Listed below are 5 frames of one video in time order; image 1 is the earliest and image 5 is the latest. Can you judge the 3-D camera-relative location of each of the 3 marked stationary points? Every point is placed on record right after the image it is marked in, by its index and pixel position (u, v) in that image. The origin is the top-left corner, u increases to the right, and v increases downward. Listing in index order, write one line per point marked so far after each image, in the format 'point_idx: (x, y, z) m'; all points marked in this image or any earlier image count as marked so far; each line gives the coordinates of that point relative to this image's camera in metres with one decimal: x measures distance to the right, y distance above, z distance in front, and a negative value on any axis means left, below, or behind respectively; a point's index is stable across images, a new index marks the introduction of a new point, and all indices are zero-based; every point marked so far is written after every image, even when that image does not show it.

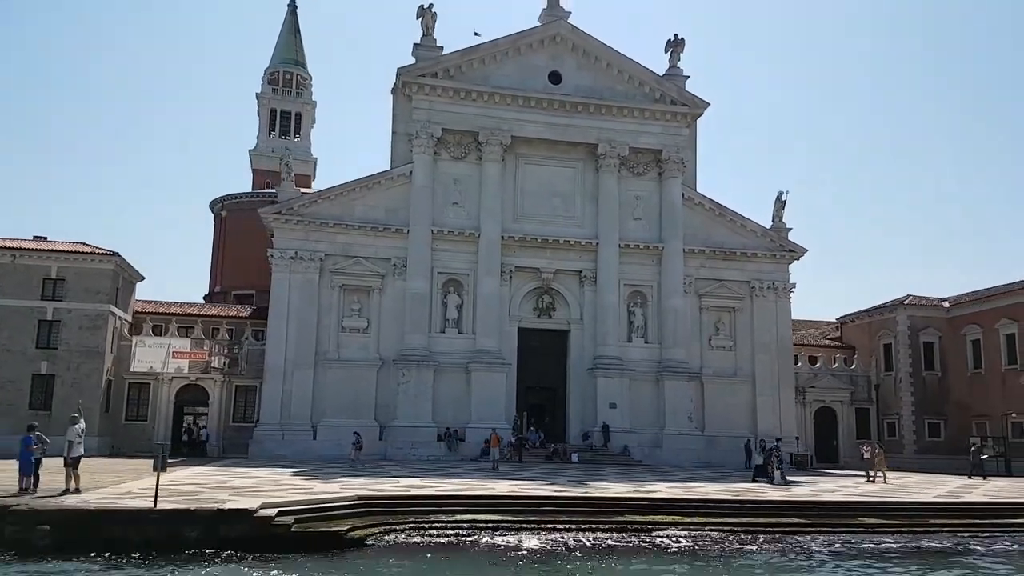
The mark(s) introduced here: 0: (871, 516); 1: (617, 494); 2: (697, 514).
0: (+7.0, -4.5, +16.8) m
1: (+2.3, -4.2, +17.5) m
2: (+3.5, -4.3, +16.3) m
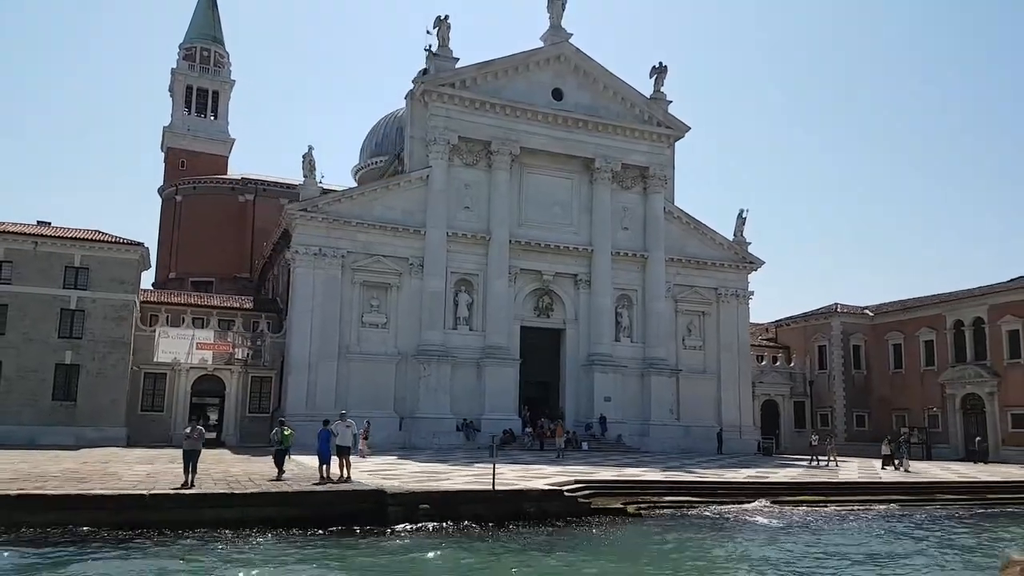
0: (+10.3, -5.1, +21.1) m
1: (+5.5, -4.6, +20.9) m
2: (+7.0, -4.7, +20.0) m
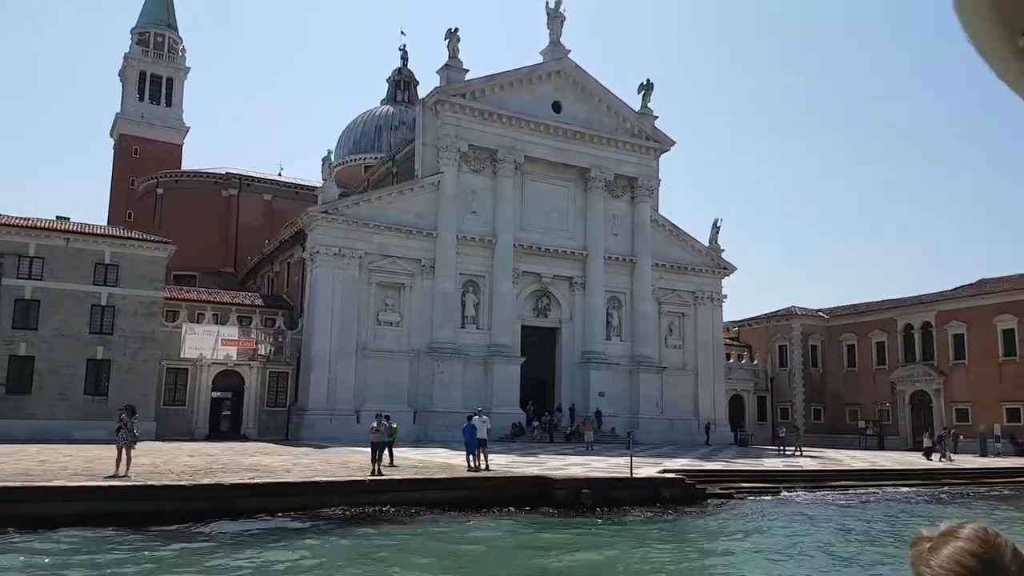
0: (+12.0, -5.5, +24.5) m
1: (+7.3, -4.9, +23.8) m
2: (+8.9, -5.1, +23.1) m
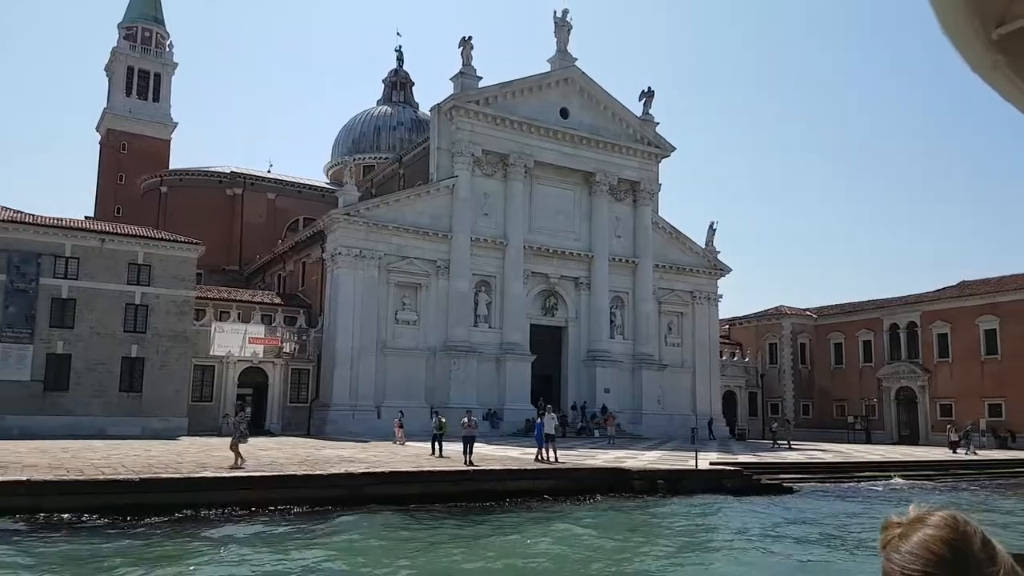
0: (+13.1, -5.6, +26.5) m
1: (+8.5, -5.0, +25.6) m
2: (+10.0, -5.3, +25.0) m
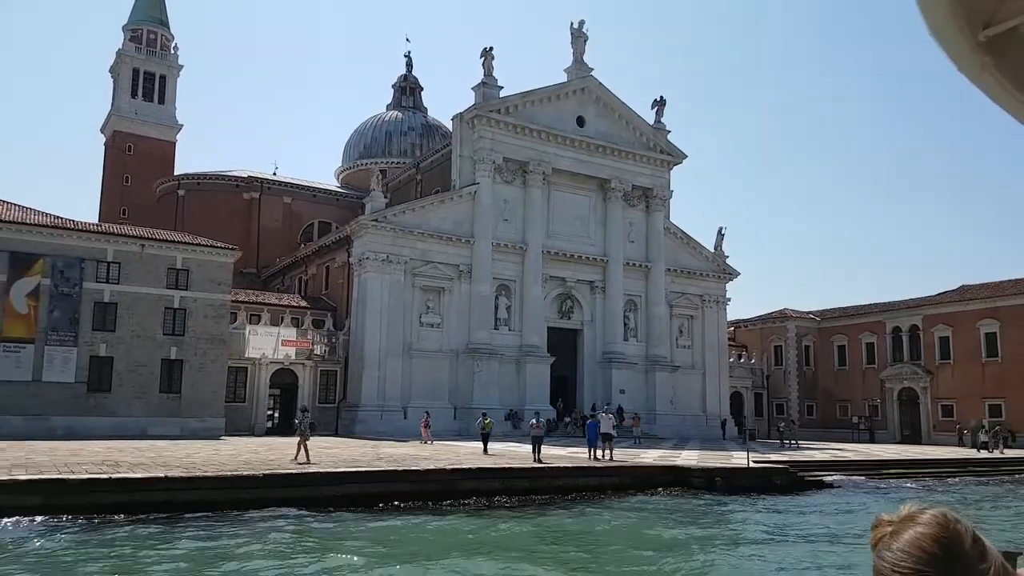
0: (+14.3, -5.8, +28.0) m
1: (+9.7, -5.3, +26.9) m
2: (+11.2, -5.5, +26.3) m
